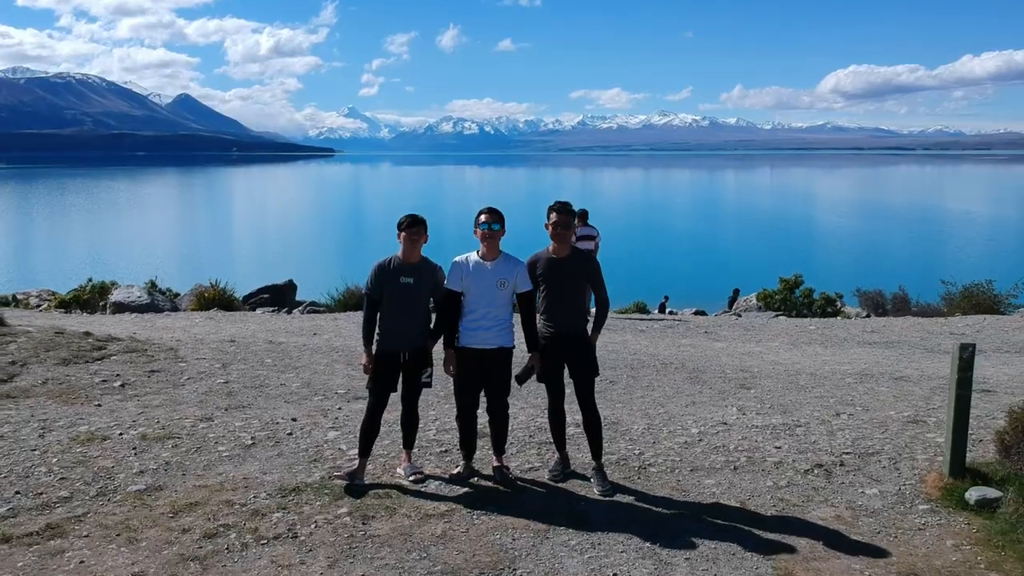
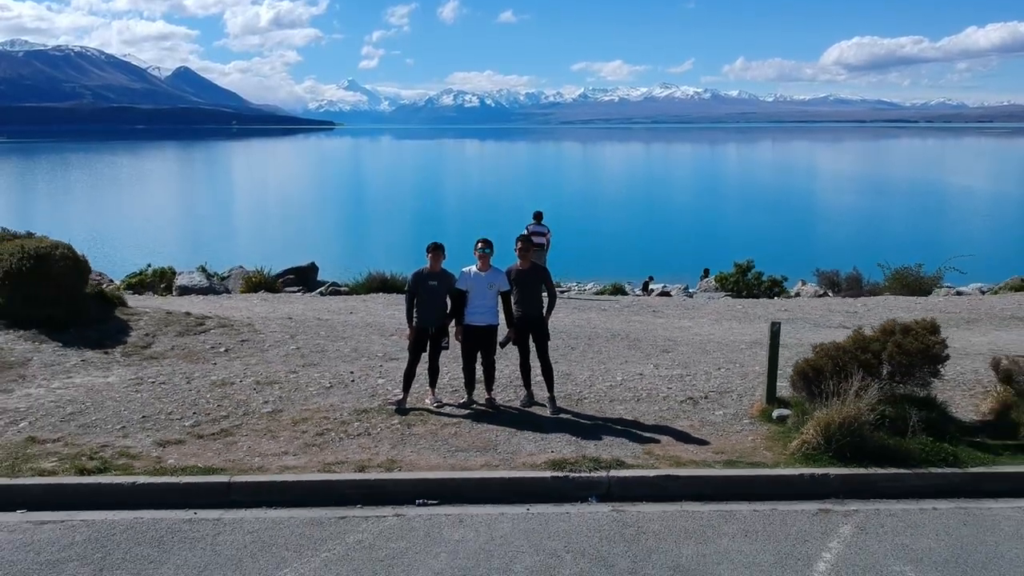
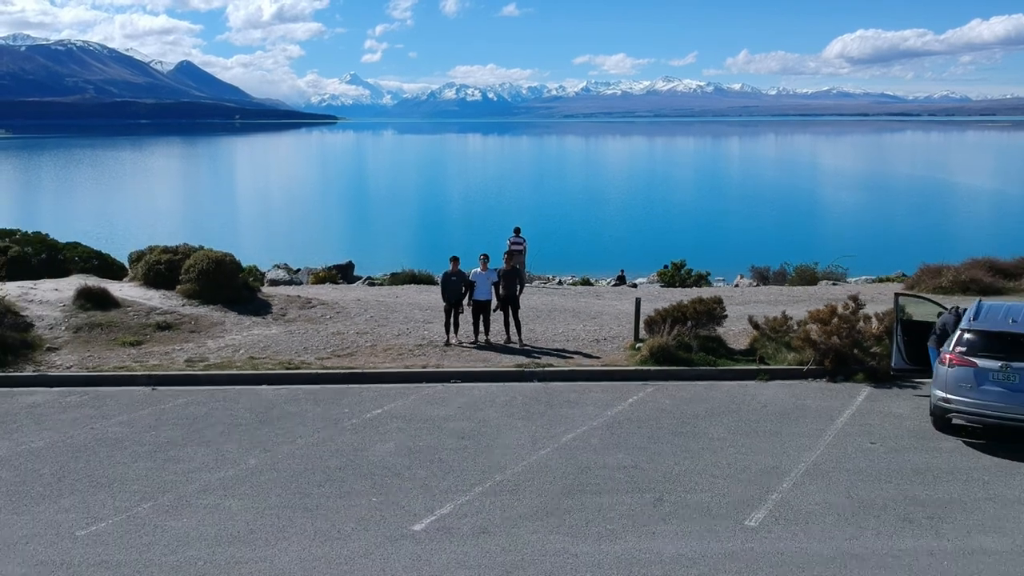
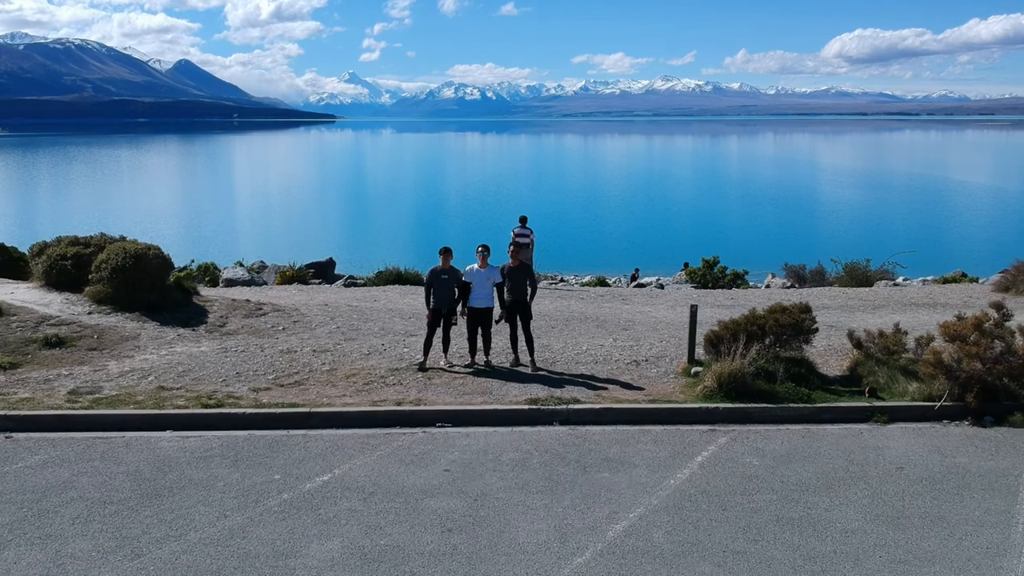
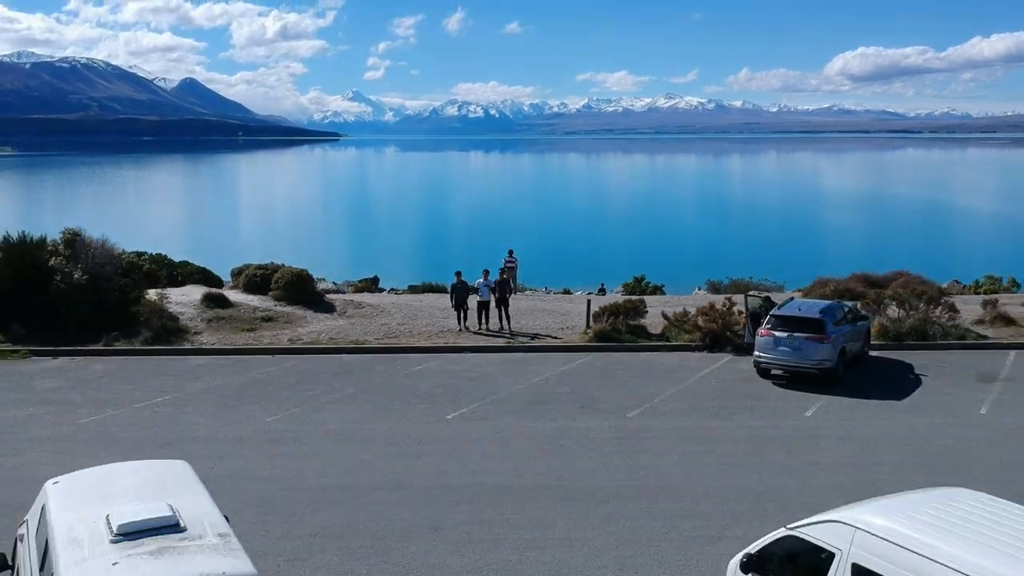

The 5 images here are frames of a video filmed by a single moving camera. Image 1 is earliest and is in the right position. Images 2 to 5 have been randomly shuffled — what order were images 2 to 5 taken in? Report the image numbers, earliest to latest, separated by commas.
2, 4, 3, 5
